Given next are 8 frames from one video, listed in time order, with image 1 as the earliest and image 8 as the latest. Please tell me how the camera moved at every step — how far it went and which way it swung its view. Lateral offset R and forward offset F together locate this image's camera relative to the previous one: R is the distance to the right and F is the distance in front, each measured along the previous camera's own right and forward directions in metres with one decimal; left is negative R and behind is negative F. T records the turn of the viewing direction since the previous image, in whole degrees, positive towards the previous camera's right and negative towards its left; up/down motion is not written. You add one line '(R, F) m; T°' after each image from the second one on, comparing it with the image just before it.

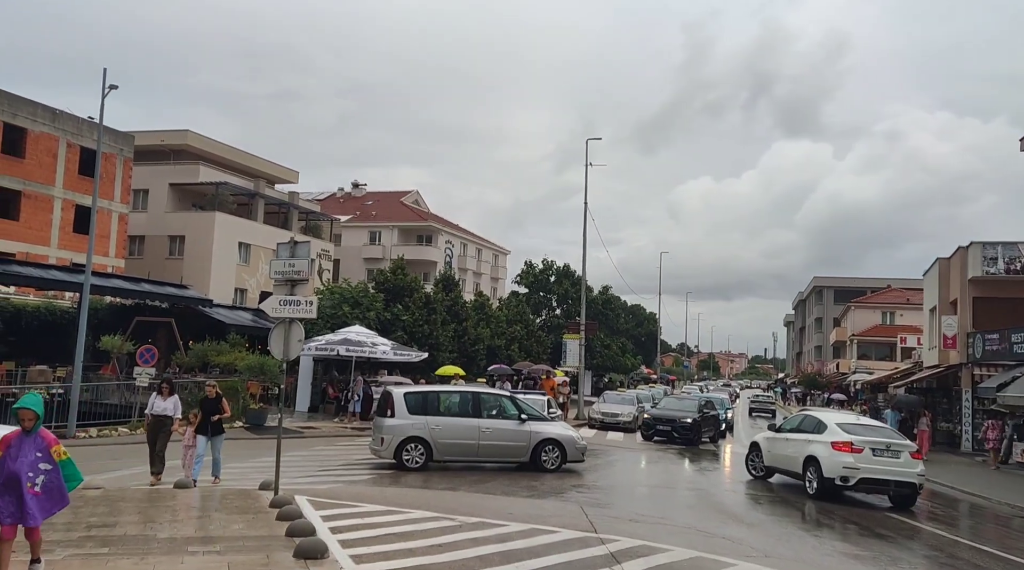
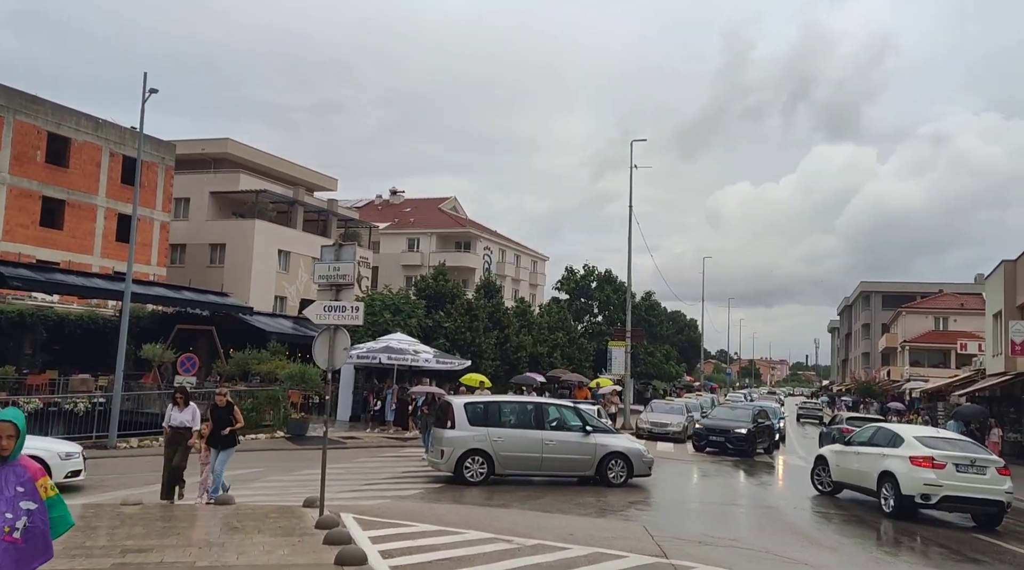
(-0.3, +0.7) m; -2°
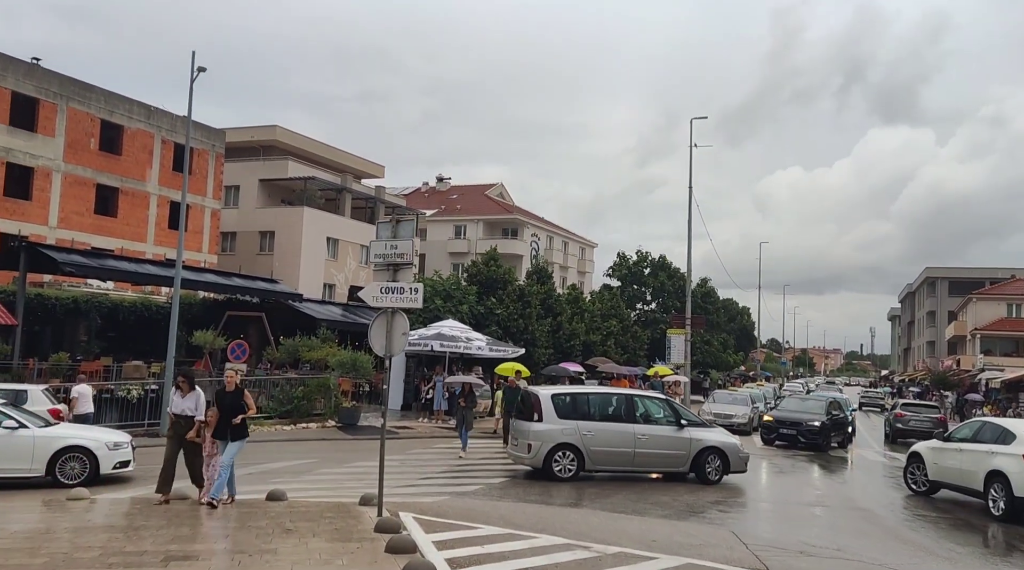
(-0.3, +1.0) m; -3°
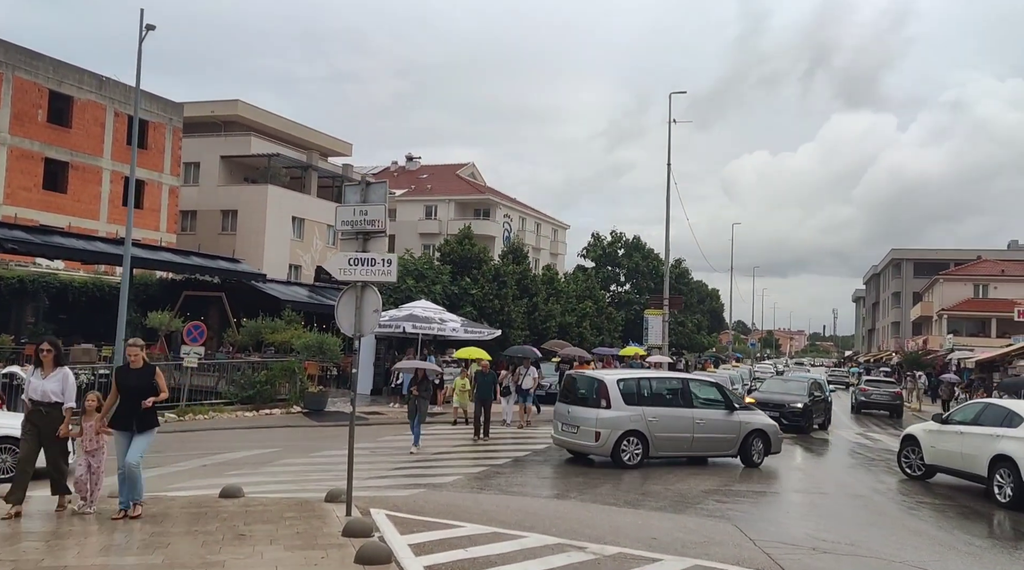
(-0.2, +1.1) m; +2°
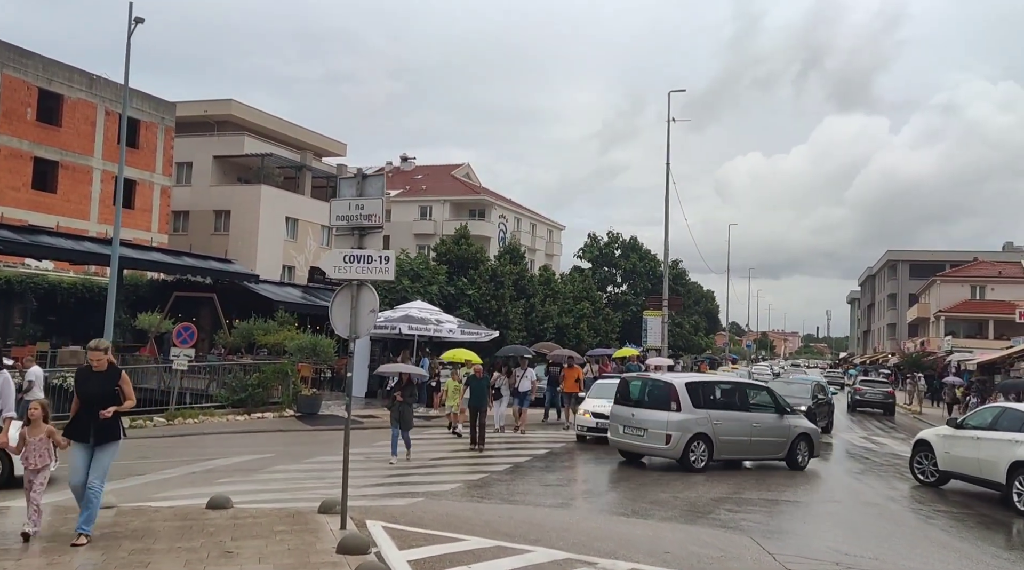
(-0.1, +0.5) m; 0°
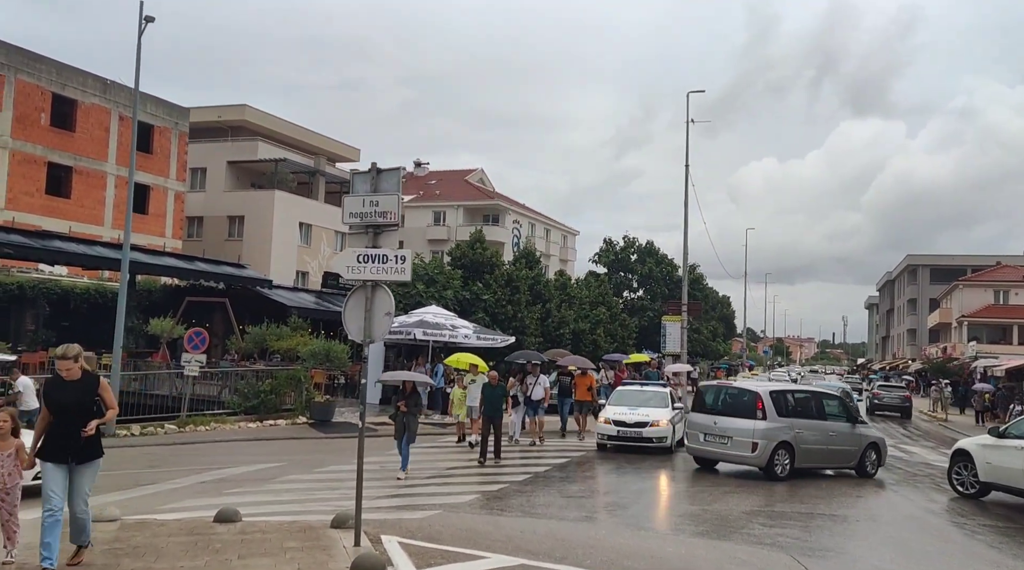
(-0.1, +0.5) m; -1°
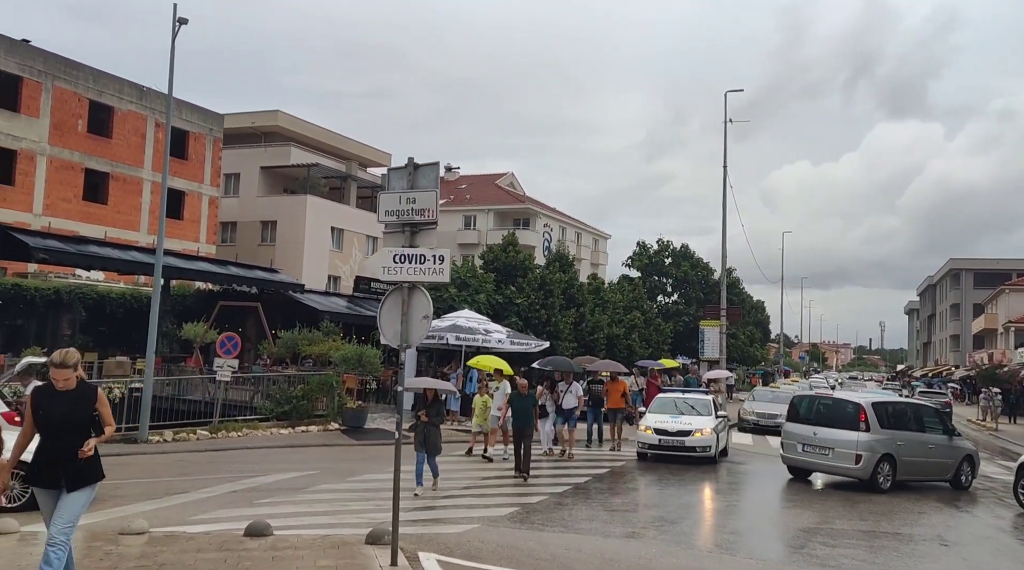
(-0.1, +0.5) m; -2°
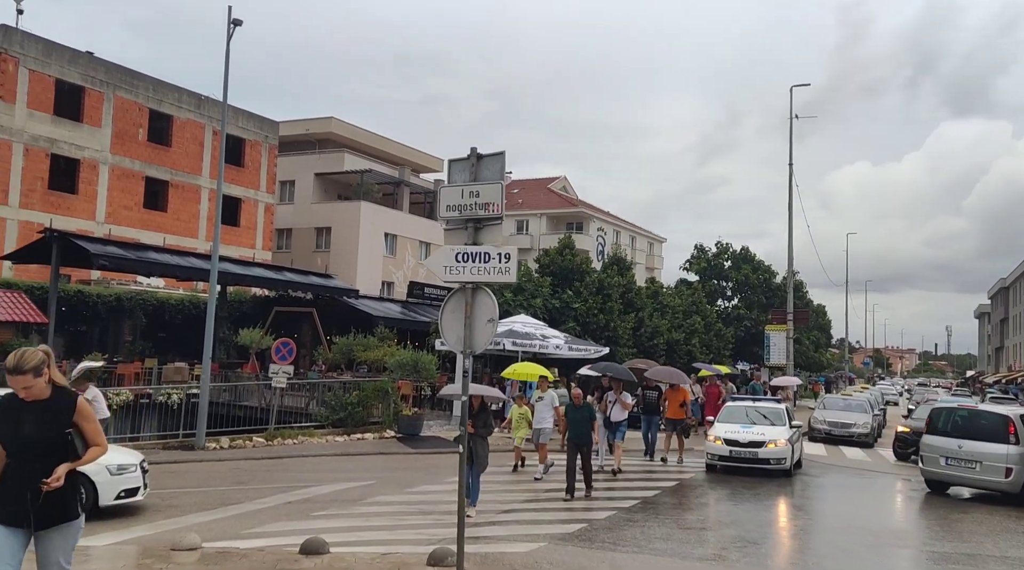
(-0.2, +0.6) m; -3°
